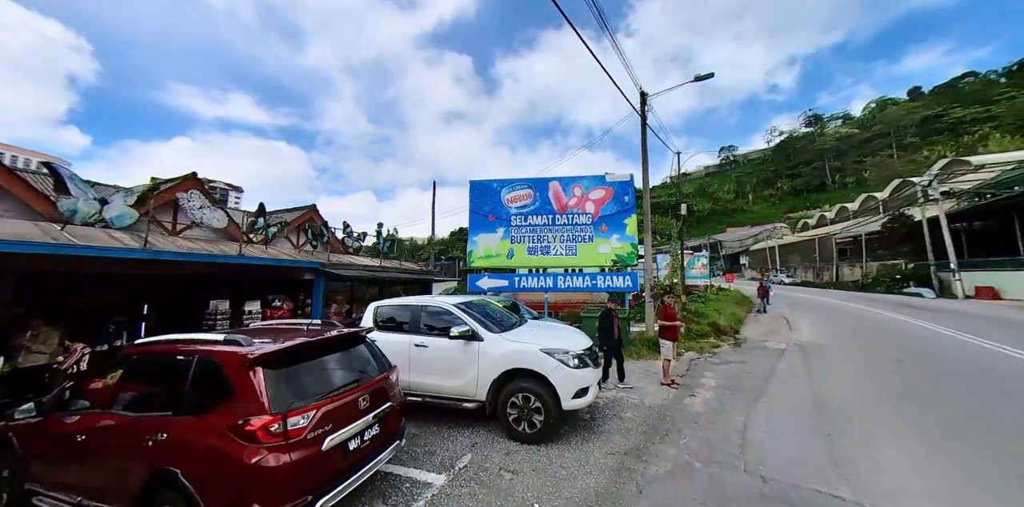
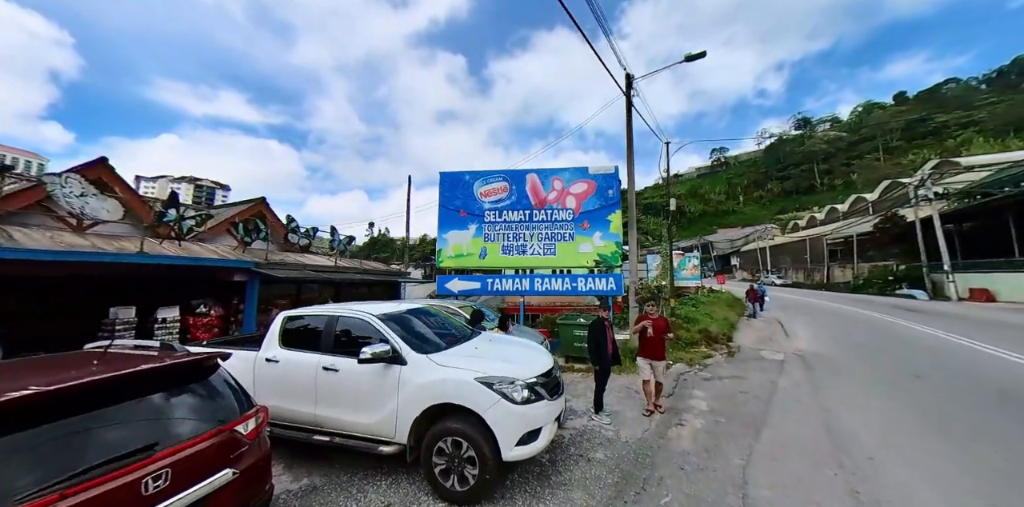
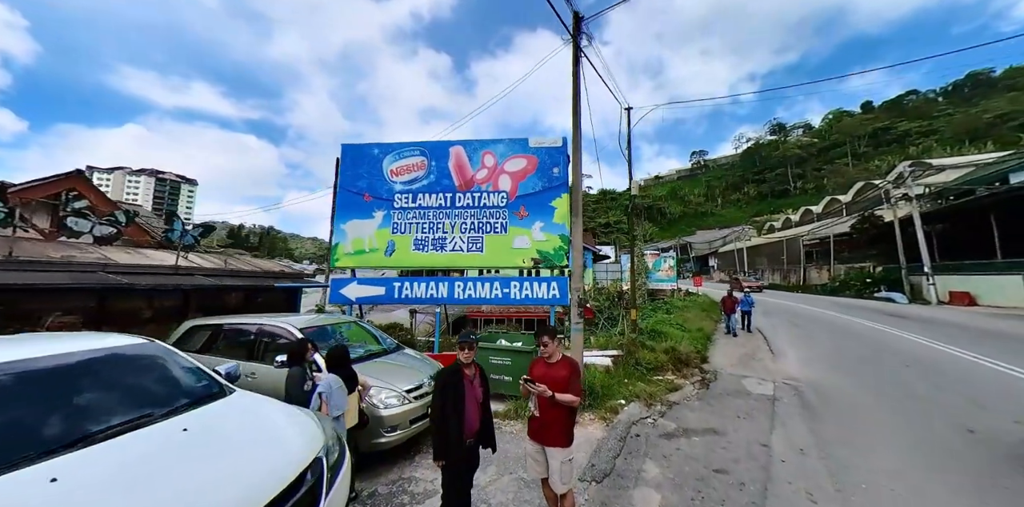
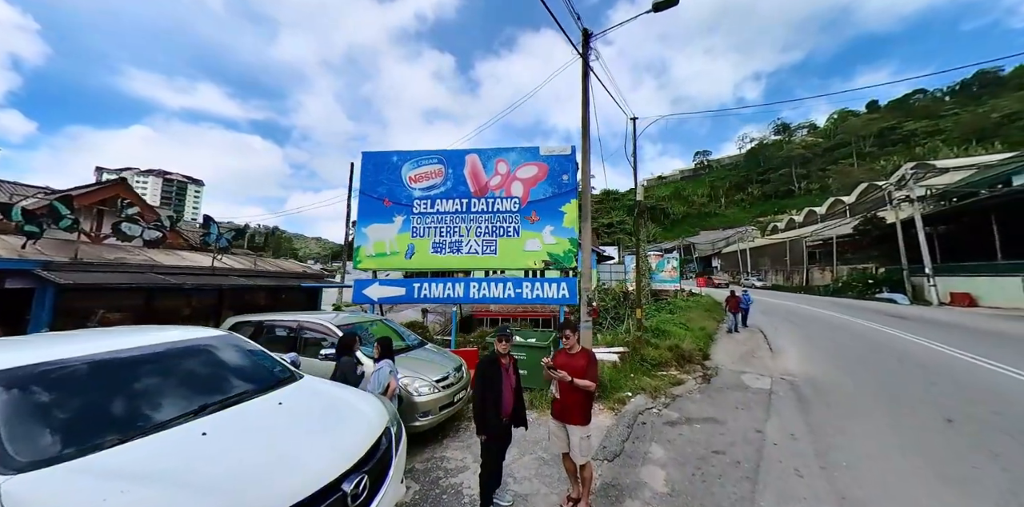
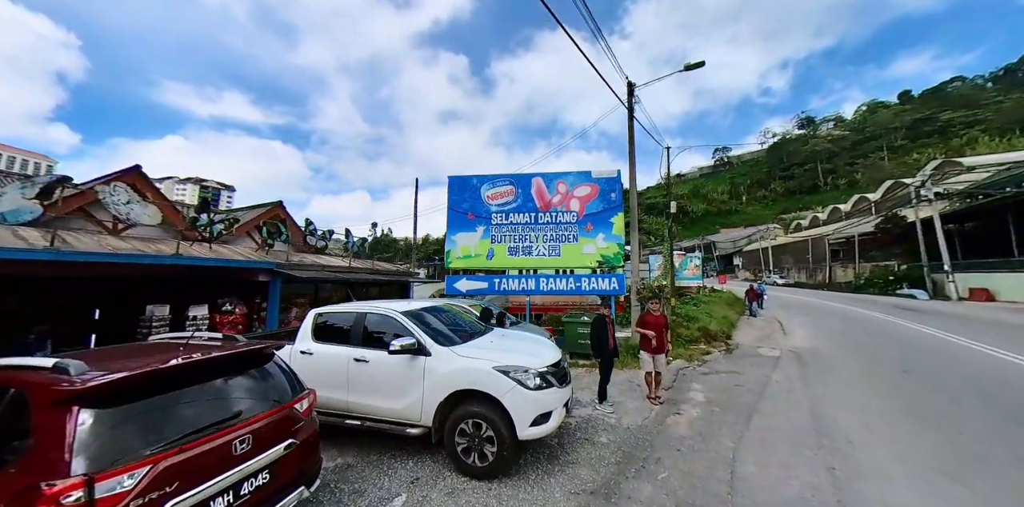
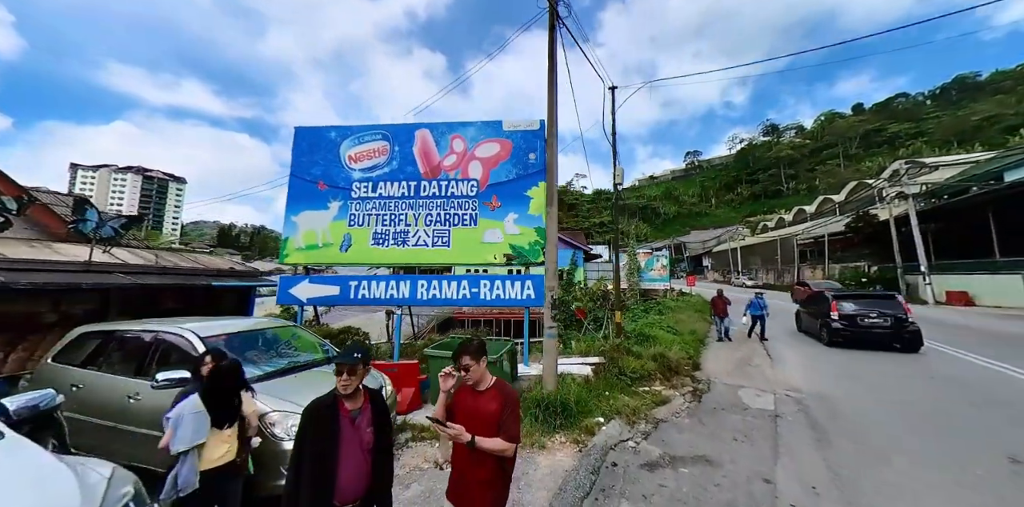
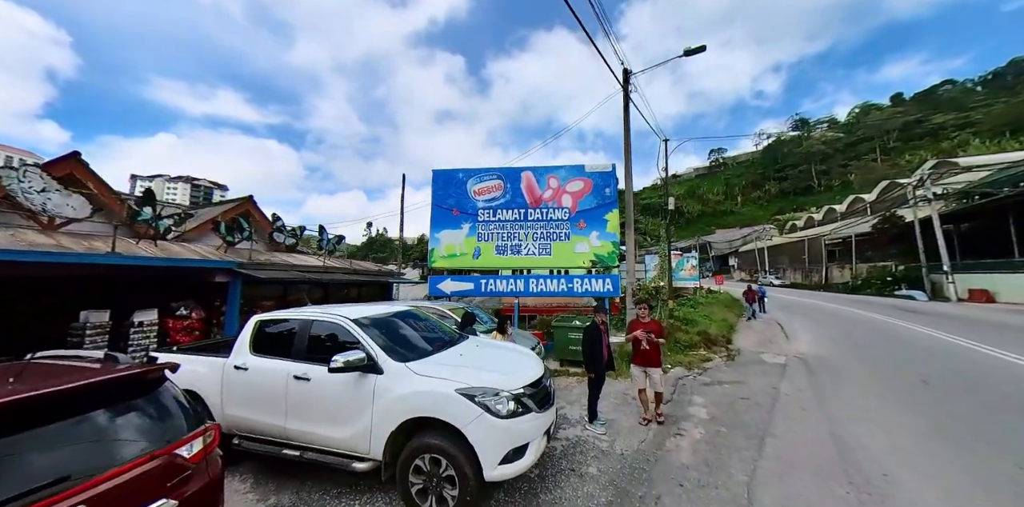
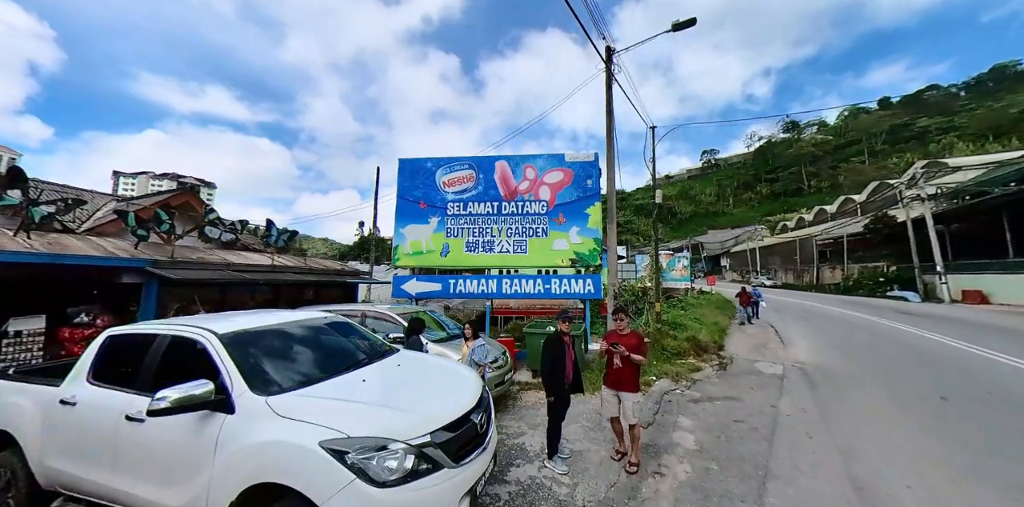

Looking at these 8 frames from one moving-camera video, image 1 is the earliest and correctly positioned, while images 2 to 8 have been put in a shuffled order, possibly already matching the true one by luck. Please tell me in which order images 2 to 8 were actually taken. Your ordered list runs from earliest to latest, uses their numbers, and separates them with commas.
5, 2, 7, 8, 4, 3, 6
